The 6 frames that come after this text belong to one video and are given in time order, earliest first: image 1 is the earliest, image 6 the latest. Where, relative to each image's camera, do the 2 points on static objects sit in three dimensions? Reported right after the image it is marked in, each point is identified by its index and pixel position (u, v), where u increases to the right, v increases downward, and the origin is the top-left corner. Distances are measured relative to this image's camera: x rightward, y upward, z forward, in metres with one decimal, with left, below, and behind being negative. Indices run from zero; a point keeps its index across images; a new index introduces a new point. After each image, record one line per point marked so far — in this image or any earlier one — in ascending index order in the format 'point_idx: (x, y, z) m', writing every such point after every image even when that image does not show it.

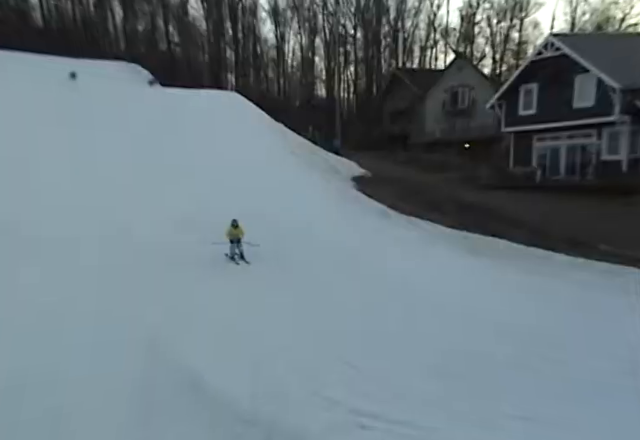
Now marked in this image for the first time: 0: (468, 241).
0: (+5.2, -0.9, +15.1) m
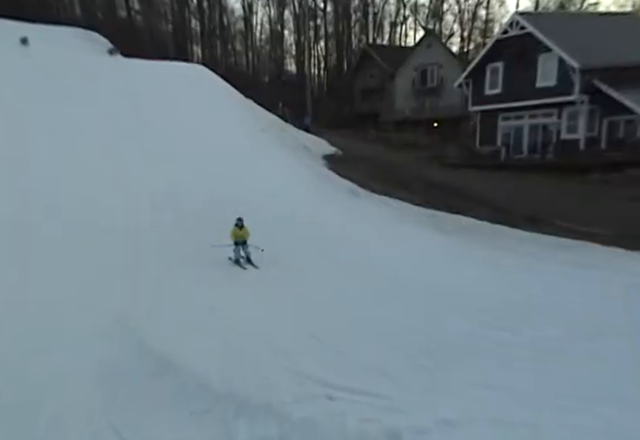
0: (+3.9, -0.1, +15.6) m
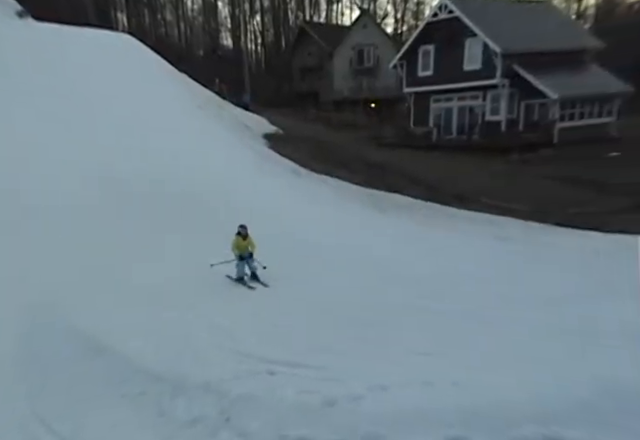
0: (+2.0, +0.6, +16.0) m
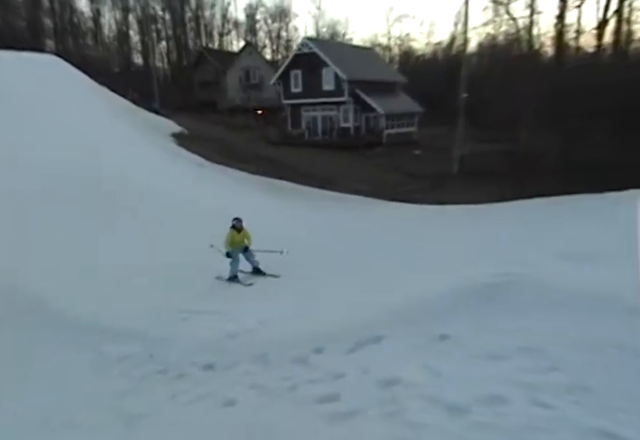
0: (-1.9, +1.2, +19.2) m
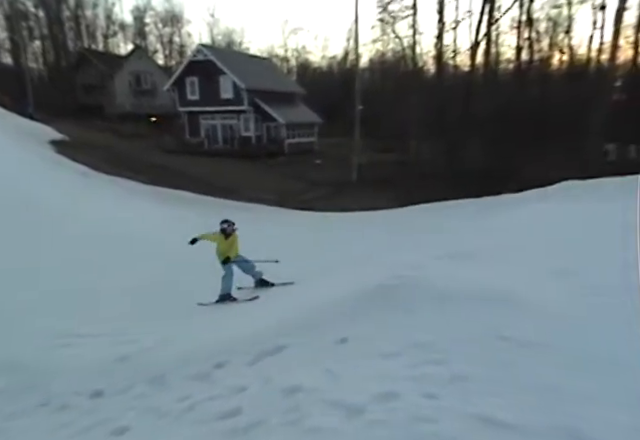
0: (-5.7, +0.8, +18.5) m
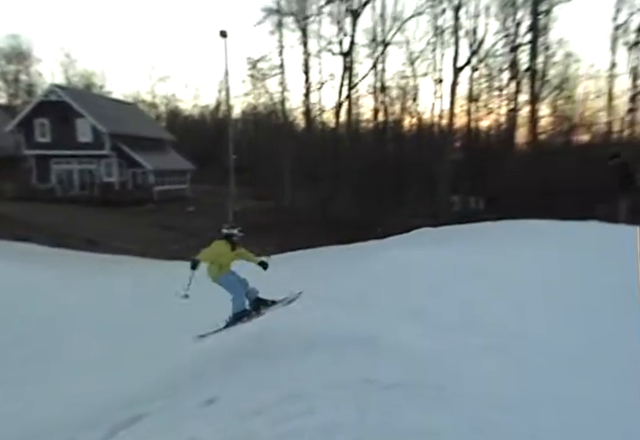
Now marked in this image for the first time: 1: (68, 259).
0: (-10.3, -1.0, +16.4) m
1: (-8.7, -1.3, +16.7) m
